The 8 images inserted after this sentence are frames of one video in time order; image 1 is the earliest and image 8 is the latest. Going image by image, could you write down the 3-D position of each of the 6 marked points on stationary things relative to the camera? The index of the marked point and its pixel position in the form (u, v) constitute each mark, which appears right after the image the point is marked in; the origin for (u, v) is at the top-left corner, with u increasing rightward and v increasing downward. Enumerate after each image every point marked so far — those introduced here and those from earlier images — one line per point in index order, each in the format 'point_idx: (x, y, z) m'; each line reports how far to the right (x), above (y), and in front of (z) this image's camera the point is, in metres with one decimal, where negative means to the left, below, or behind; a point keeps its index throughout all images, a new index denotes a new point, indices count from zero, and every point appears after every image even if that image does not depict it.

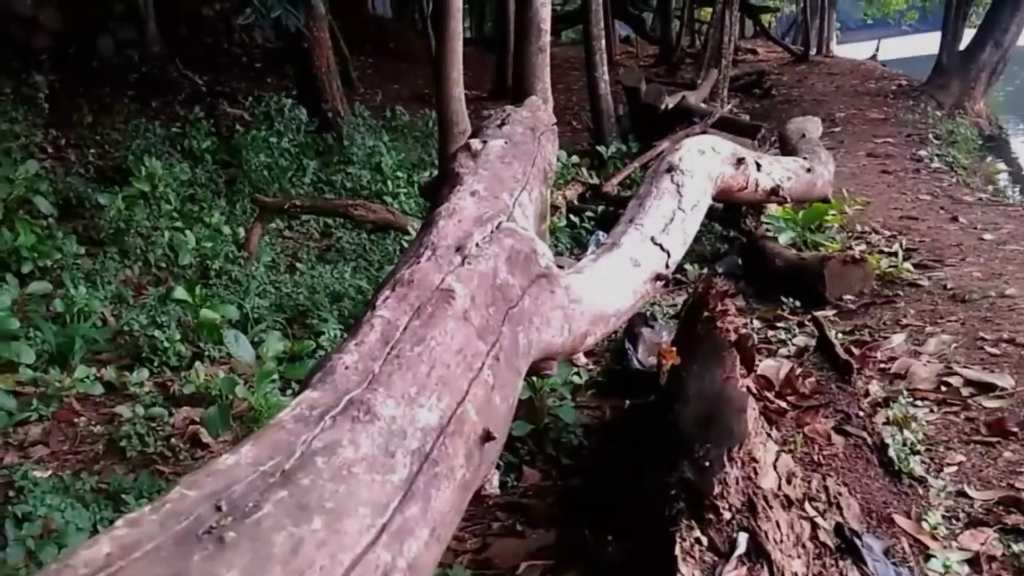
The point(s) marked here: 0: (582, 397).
0: (+0.3, -0.4, +3.8) m
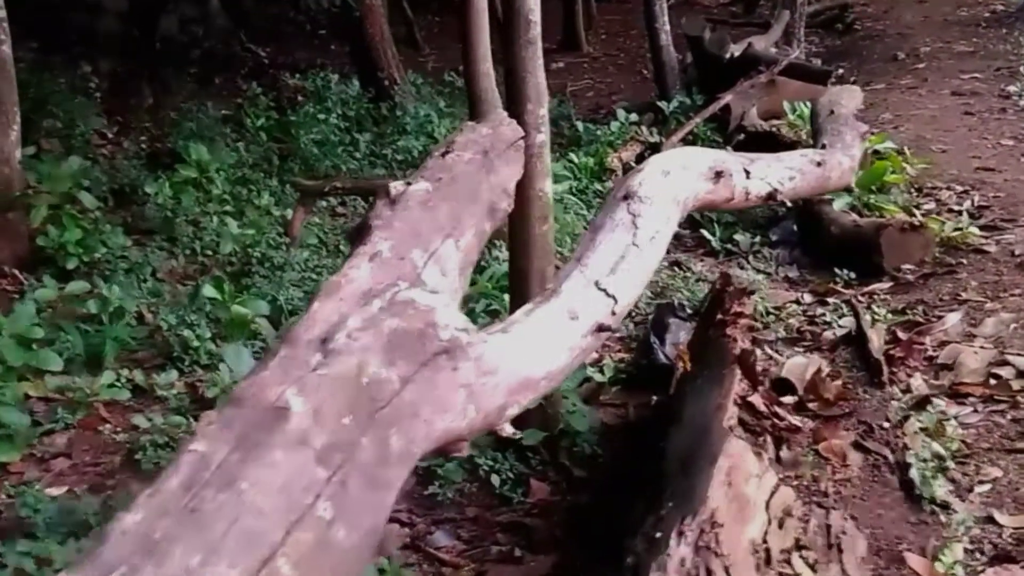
0: (+0.4, -0.4, +3.6) m
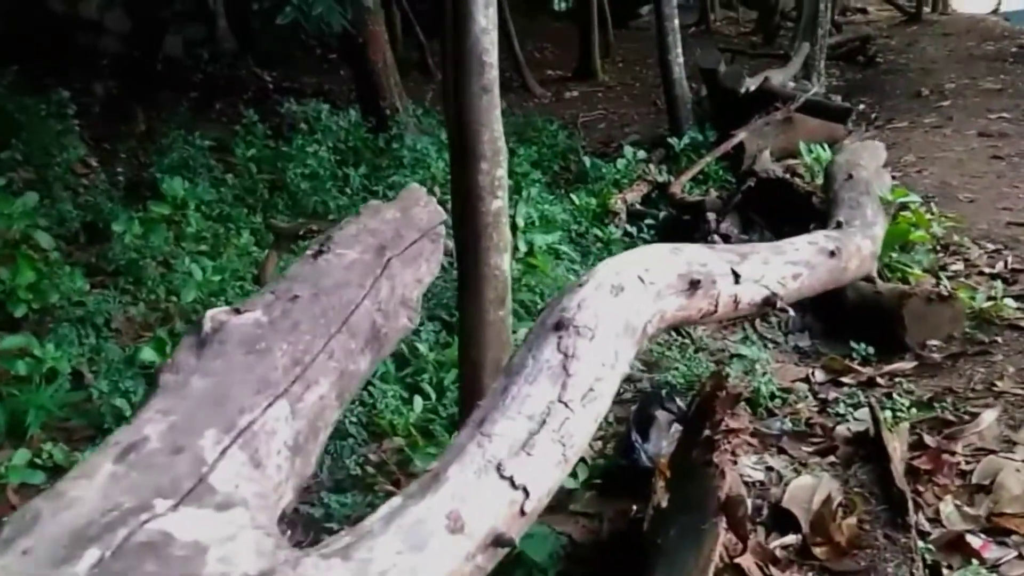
0: (+0.2, -0.7, +3.1) m
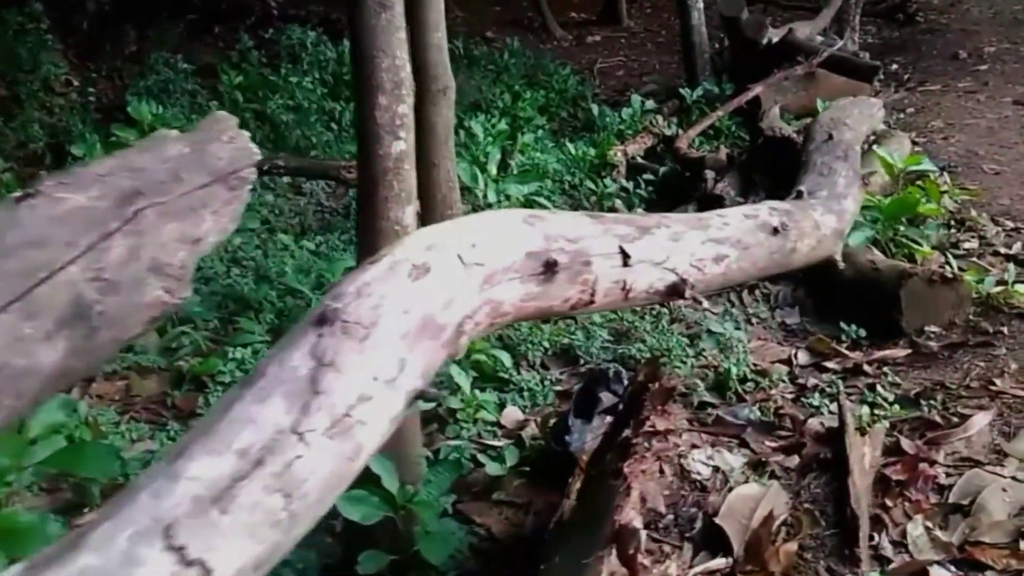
0: (0.0, -0.6, +2.7) m
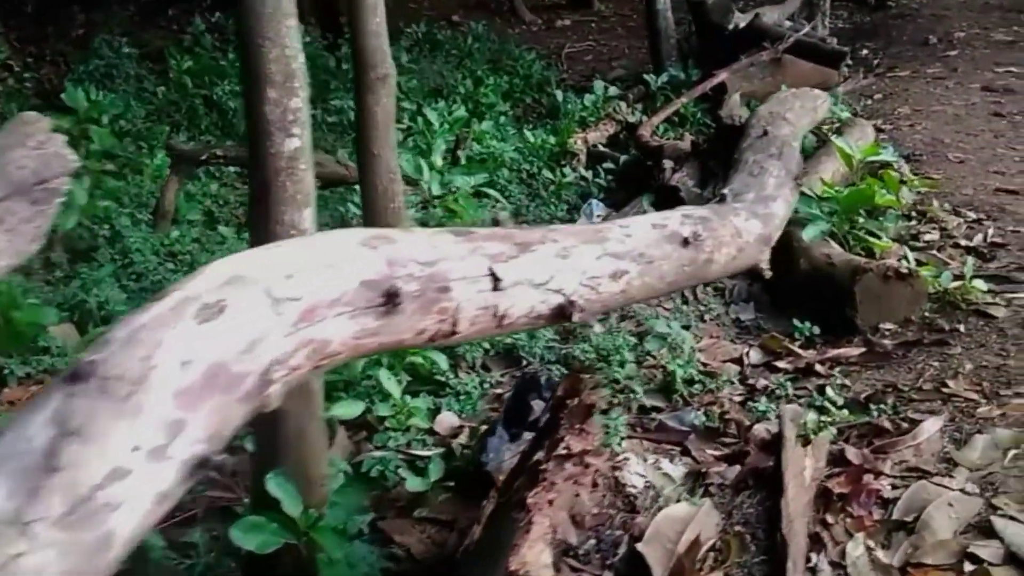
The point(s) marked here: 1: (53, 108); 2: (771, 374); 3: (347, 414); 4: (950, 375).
0: (-0.2, -0.6, +2.6) m
1: (-3.1, +1.2, +6.5) m
2: (+1.0, -0.3, +3.5) m
3: (-0.5, -0.4, +2.8) m
4: (+1.5, -0.3, +3.2) m
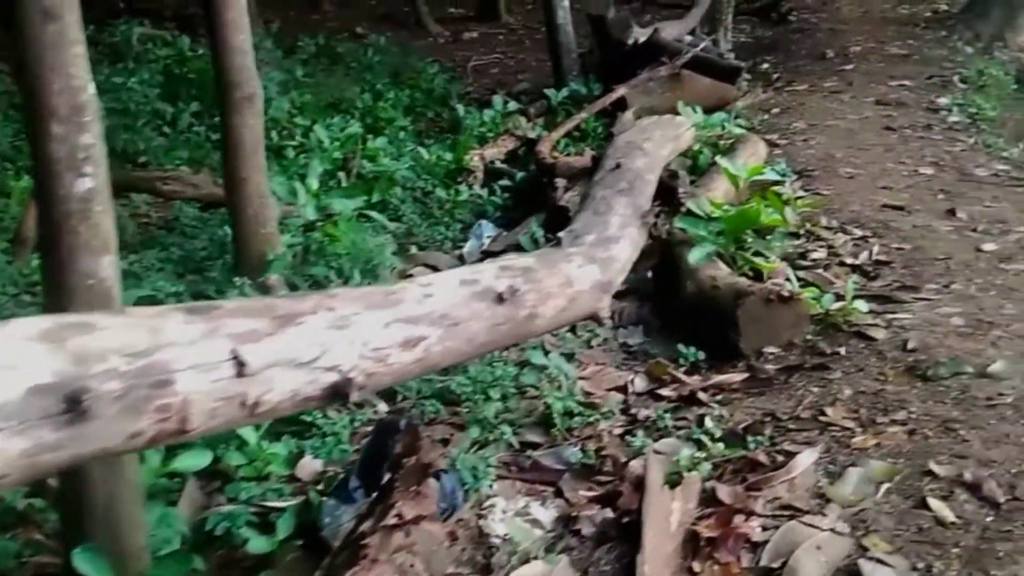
0: (-0.6, -0.7, +2.4) m
1: (-3.8, +1.0, +6.1) m
2: (+0.5, -0.4, +3.4) m
3: (-0.9, -0.5, +2.6) m
4: (+1.0, -0.4, +3.1) m
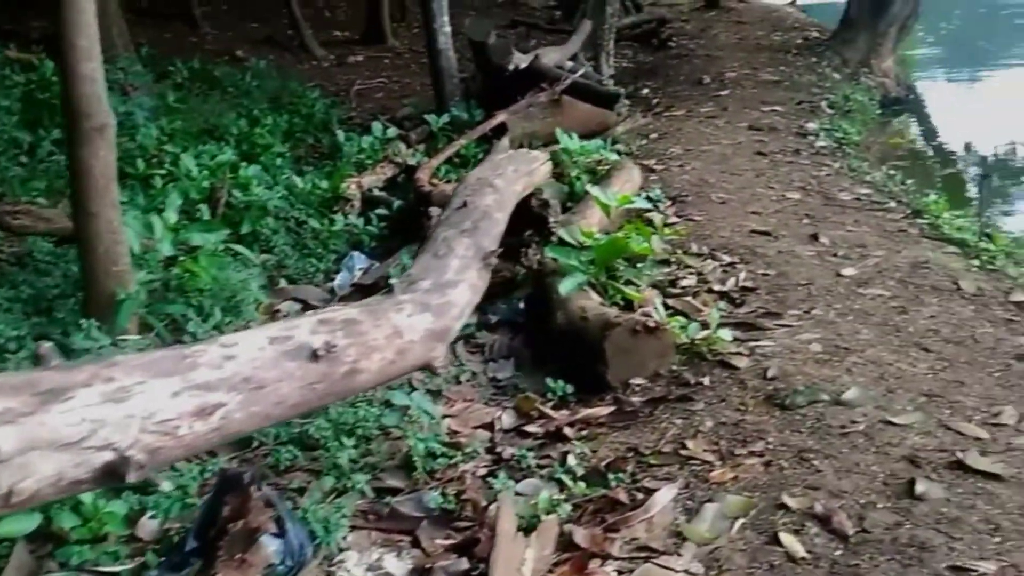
0: (-0.9, -0.8, +2.2) m
1: (-4.6, +0.8, +5.6) m
2: (0.0, -0.5, +3.4) m
3: (-1.3, -0.6, +2.4) m
4: (+0.6, -0.5, +3.1) m
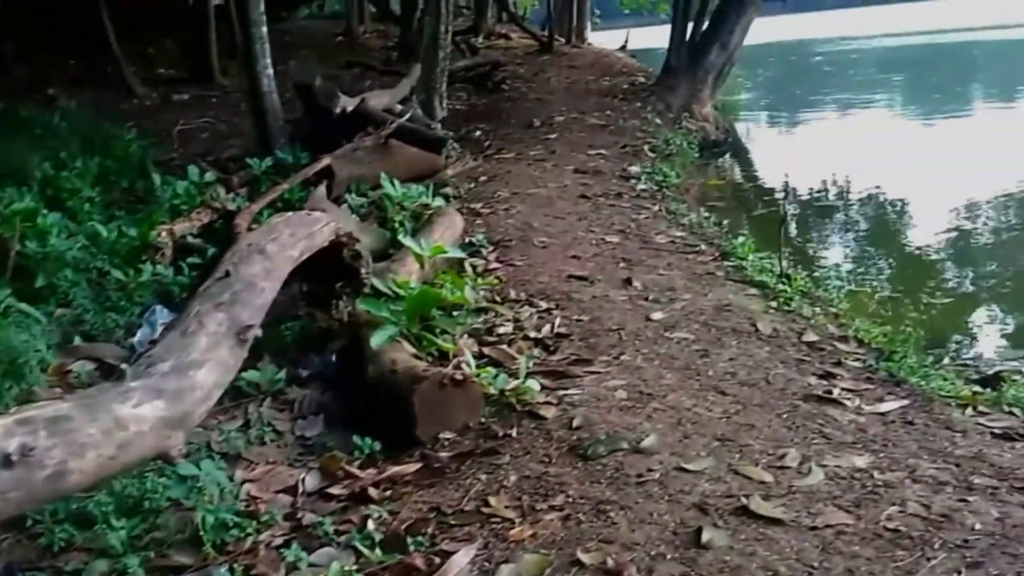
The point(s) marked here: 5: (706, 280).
0: (-1.4, -1.0, +1.9) m
1: (-5.6, +0.4, +4.7) m
2: (-0.6, -0.7, +3.2) m
3: (-1.8, -0.8, +2.1) m
4: (-0.1, -0.7, +3.1) m
5: (+1.1, 0.0, +5.5) m
